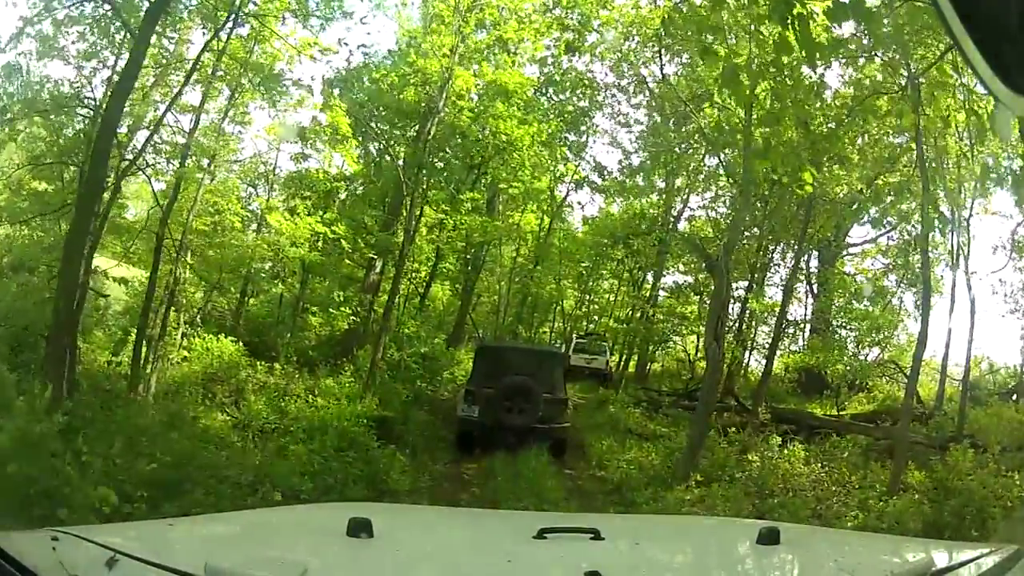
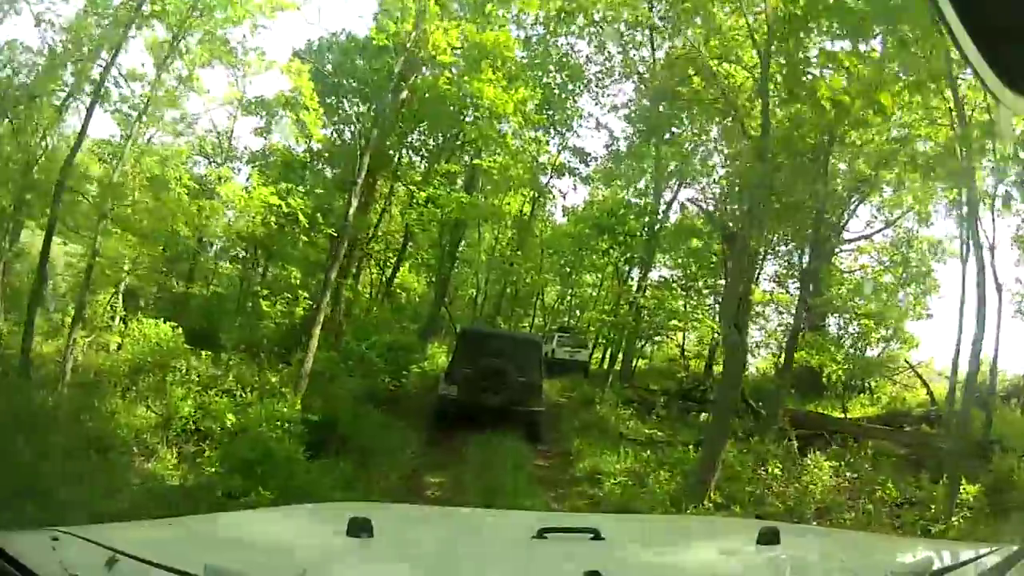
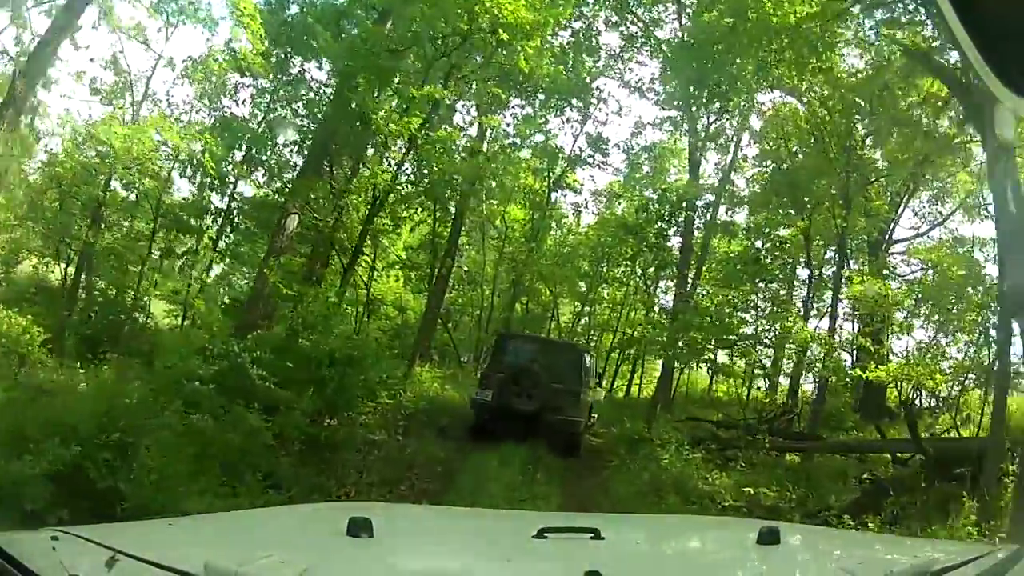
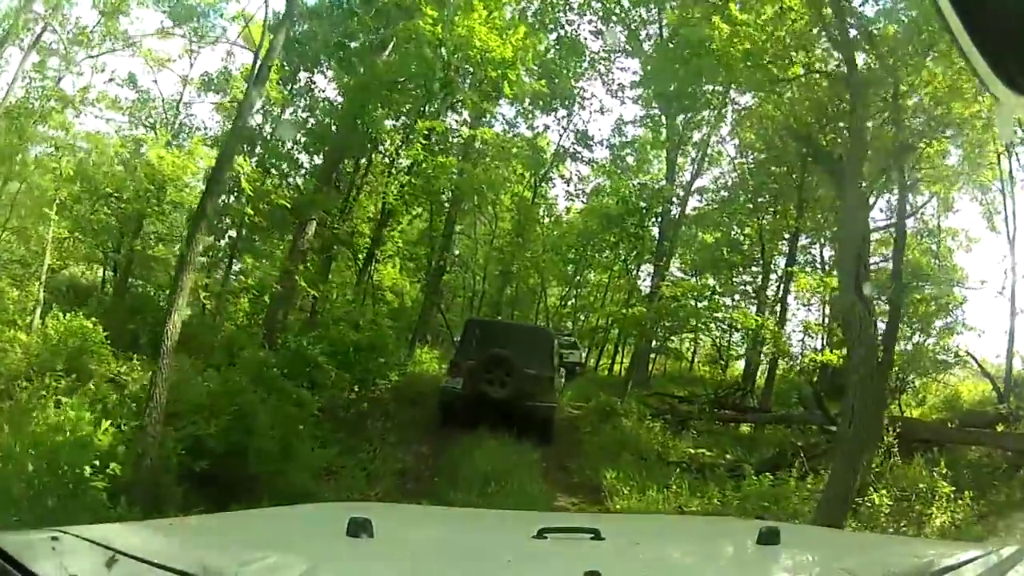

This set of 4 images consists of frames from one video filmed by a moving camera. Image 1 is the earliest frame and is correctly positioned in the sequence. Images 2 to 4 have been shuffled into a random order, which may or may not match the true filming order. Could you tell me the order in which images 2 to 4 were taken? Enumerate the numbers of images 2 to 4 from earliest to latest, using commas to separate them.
2, 4, 3
